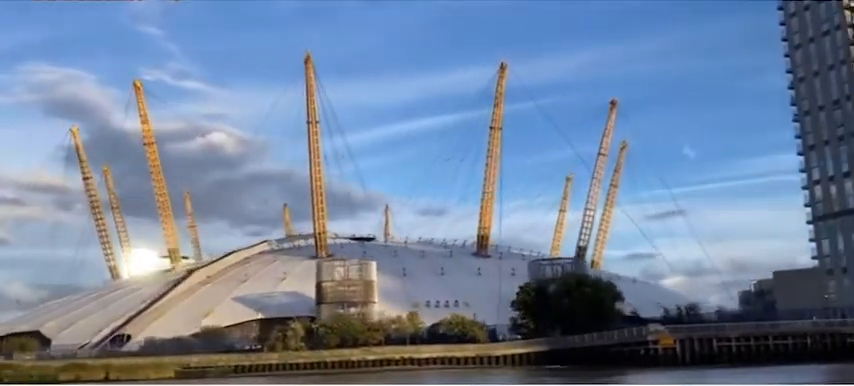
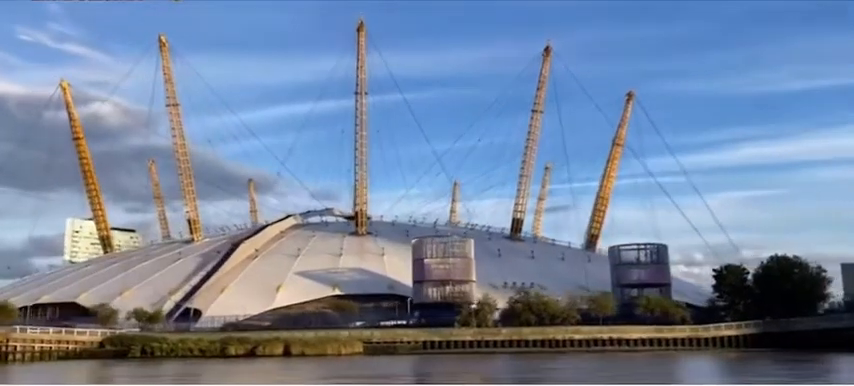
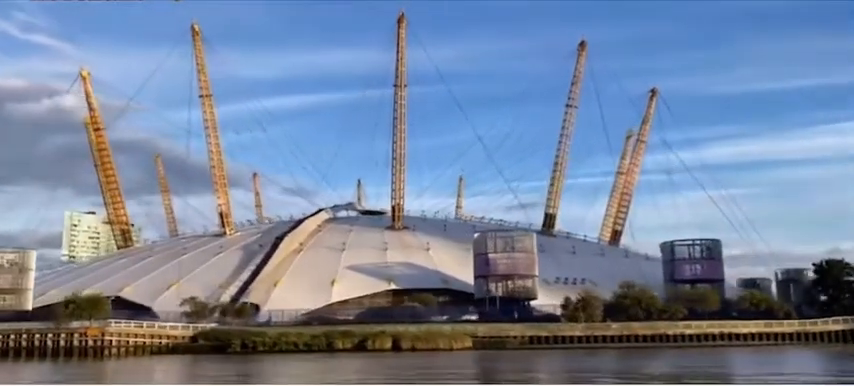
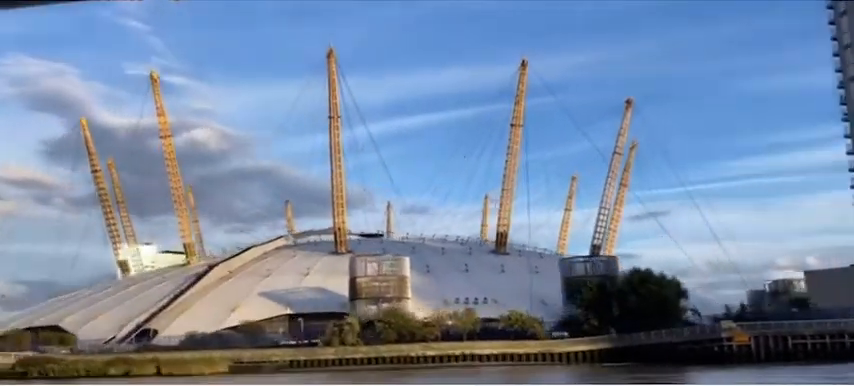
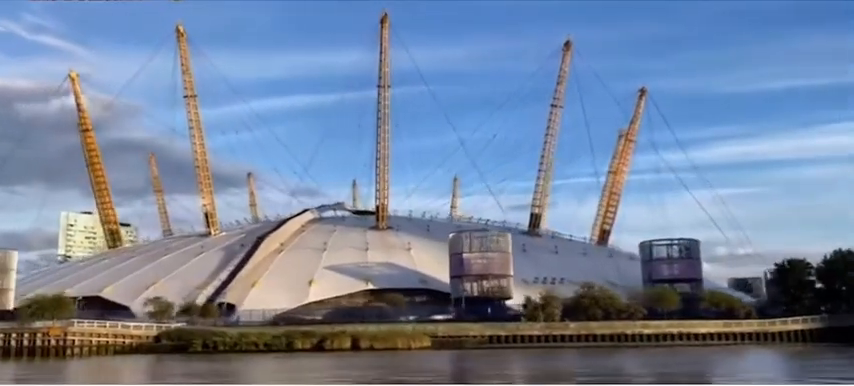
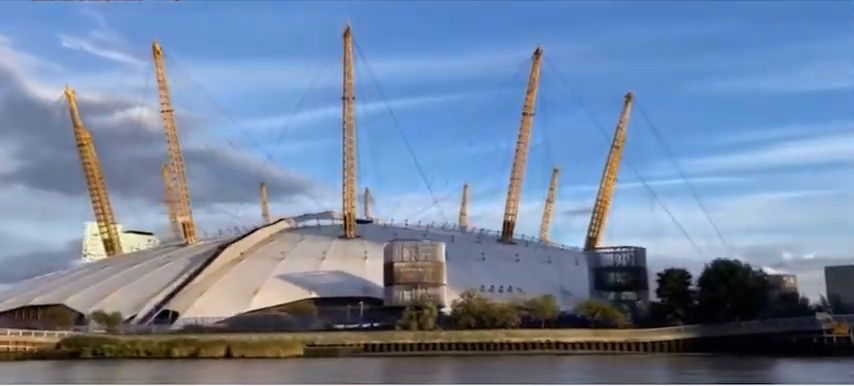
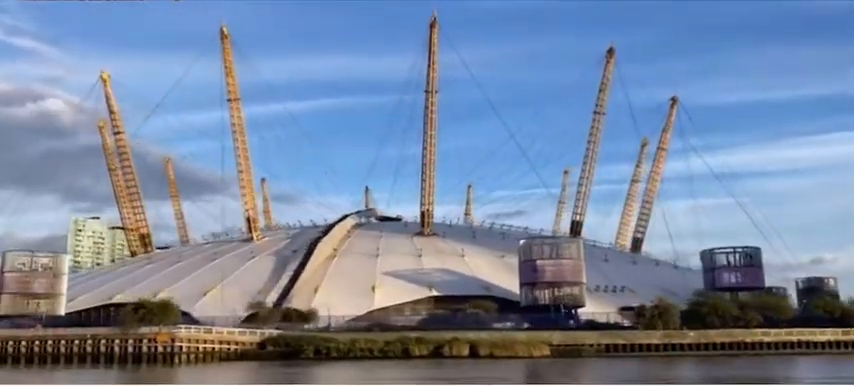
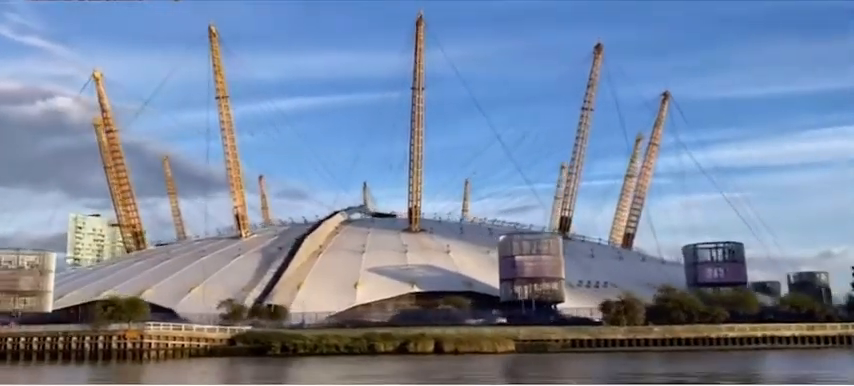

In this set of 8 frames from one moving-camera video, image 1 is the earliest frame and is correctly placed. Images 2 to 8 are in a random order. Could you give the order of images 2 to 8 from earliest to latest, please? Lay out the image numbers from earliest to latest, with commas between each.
4, 6, 2, 5, 3, 8, 7
